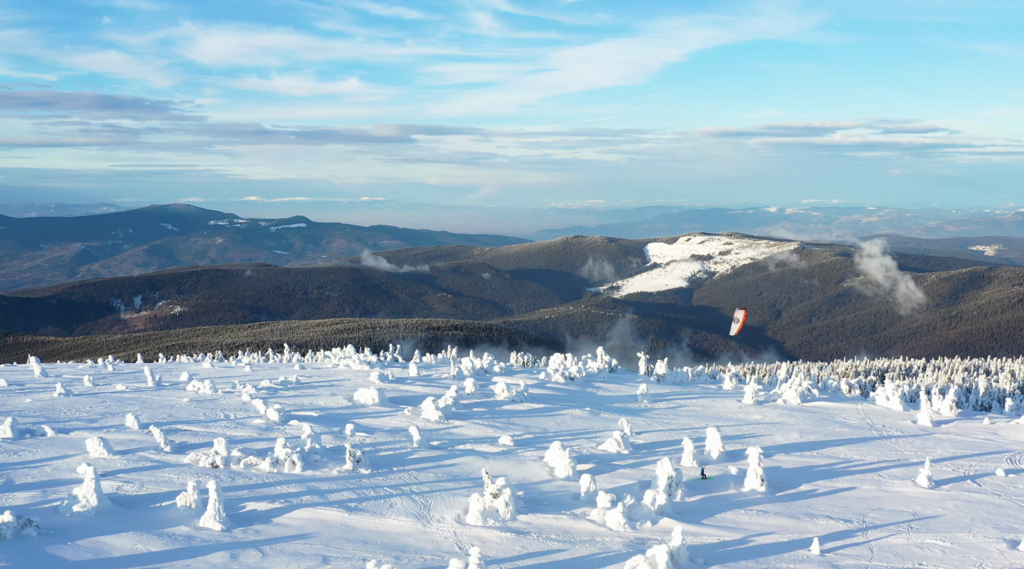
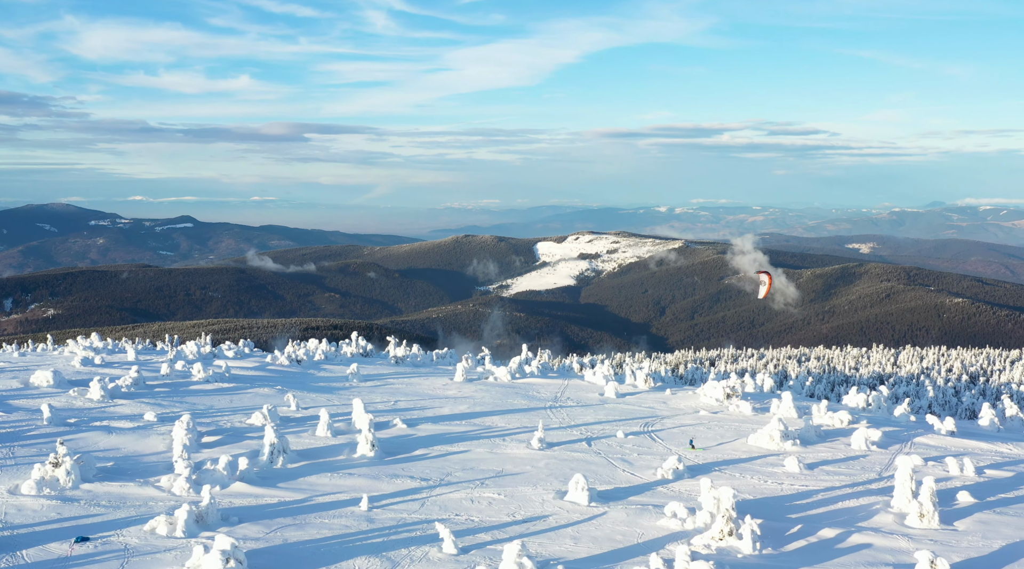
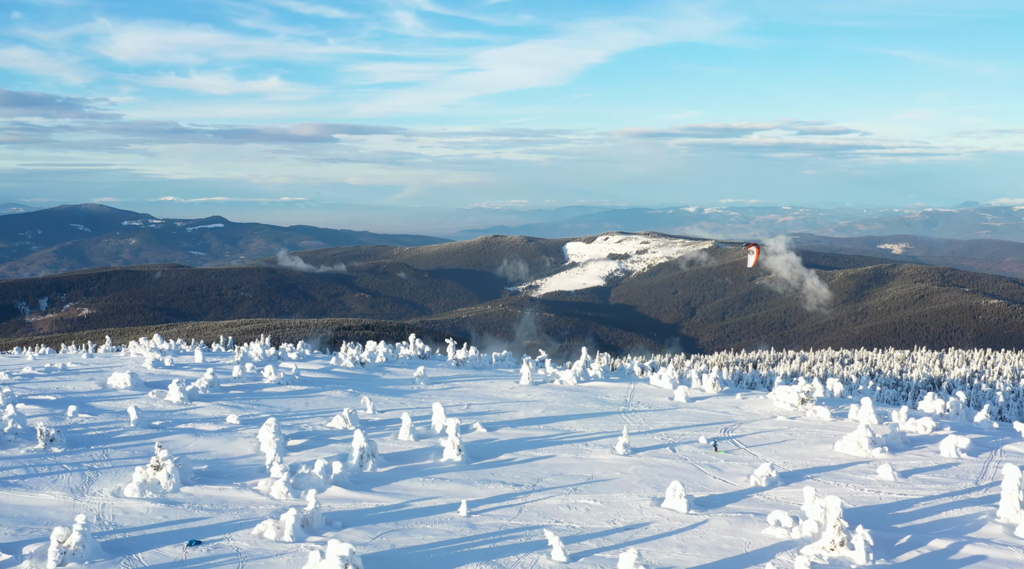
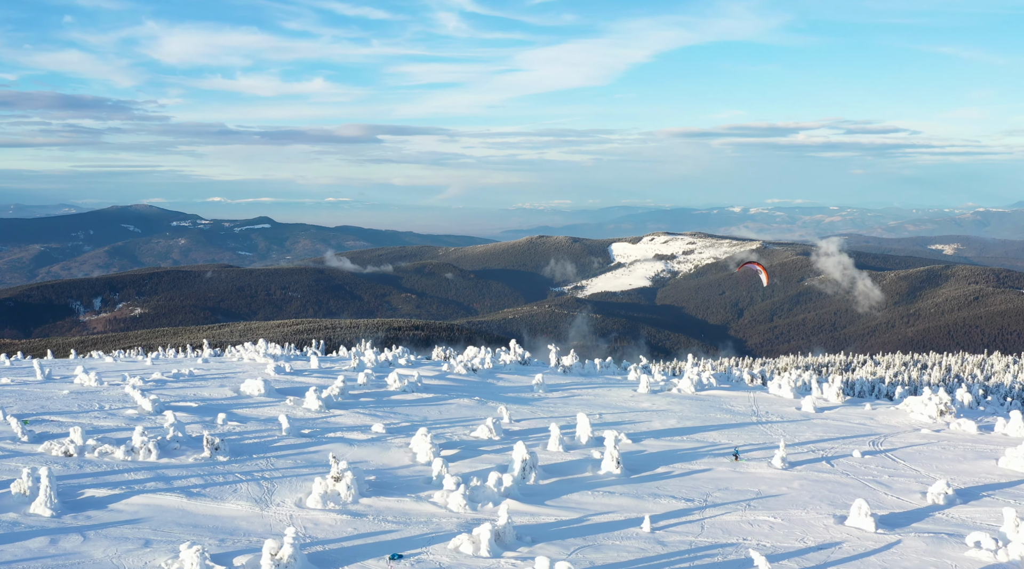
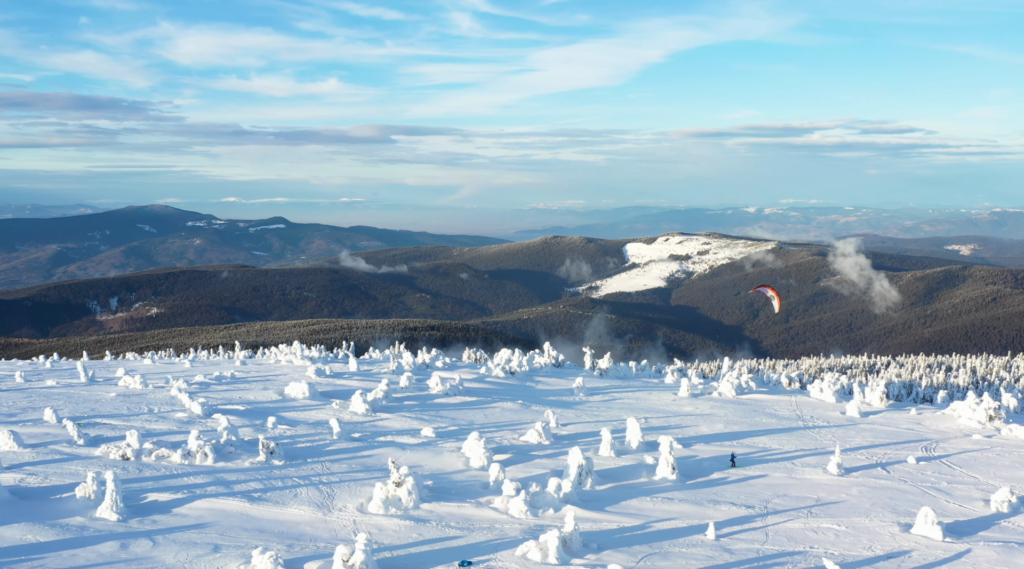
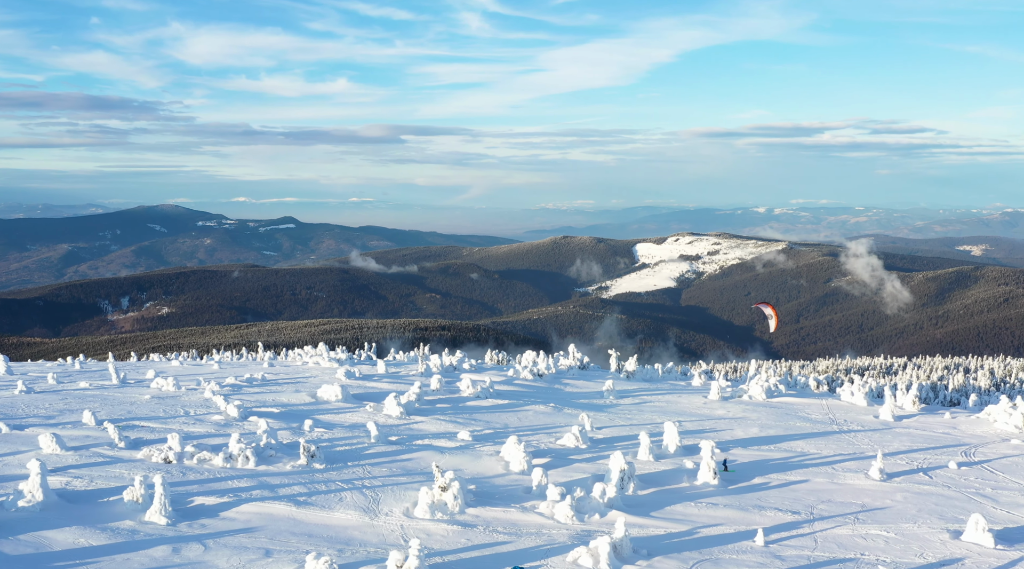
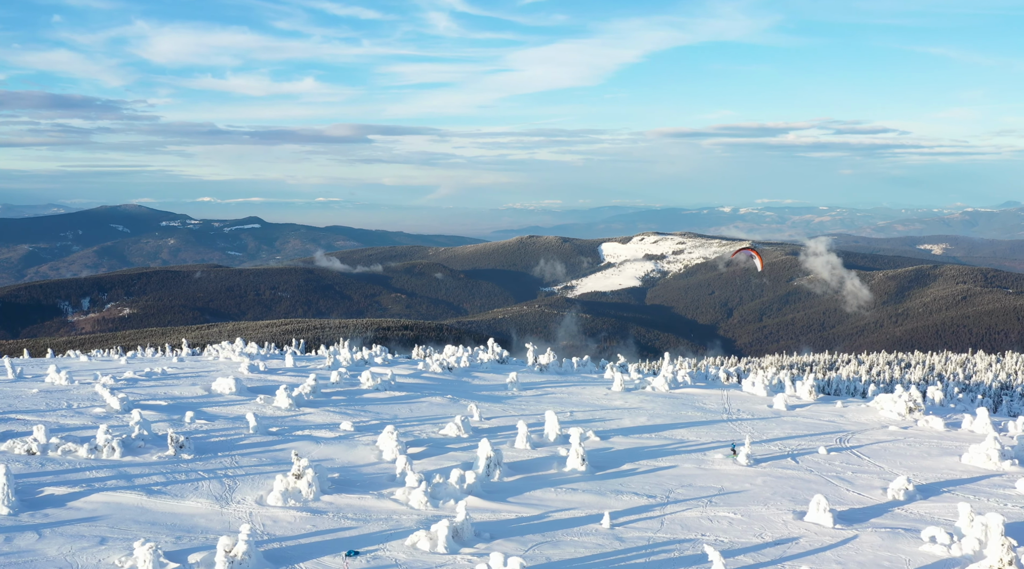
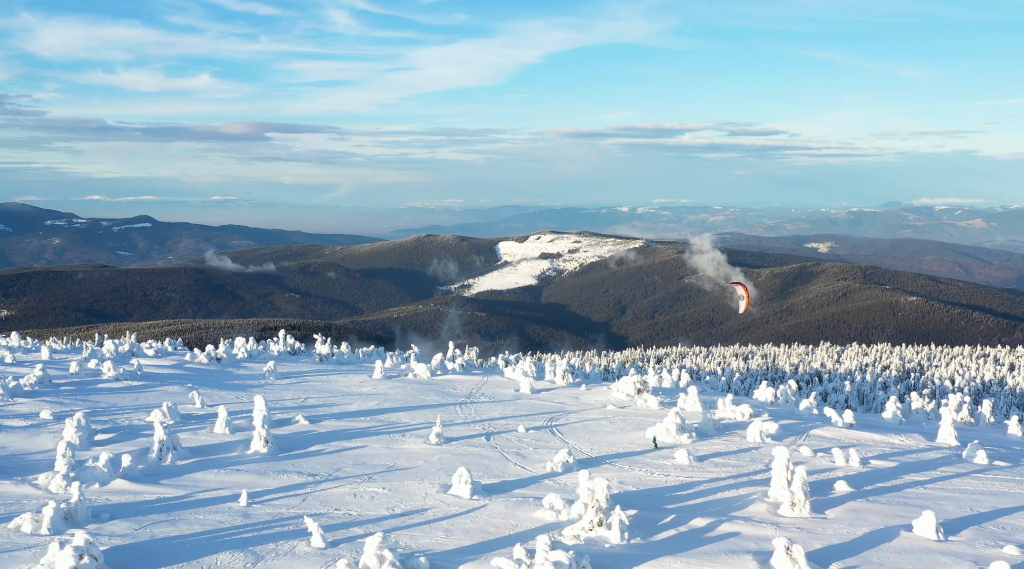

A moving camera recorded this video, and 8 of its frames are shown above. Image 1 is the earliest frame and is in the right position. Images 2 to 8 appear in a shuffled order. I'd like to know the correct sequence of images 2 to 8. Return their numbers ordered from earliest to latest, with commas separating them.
6, 5, 4, 7, 3, 2, 8
